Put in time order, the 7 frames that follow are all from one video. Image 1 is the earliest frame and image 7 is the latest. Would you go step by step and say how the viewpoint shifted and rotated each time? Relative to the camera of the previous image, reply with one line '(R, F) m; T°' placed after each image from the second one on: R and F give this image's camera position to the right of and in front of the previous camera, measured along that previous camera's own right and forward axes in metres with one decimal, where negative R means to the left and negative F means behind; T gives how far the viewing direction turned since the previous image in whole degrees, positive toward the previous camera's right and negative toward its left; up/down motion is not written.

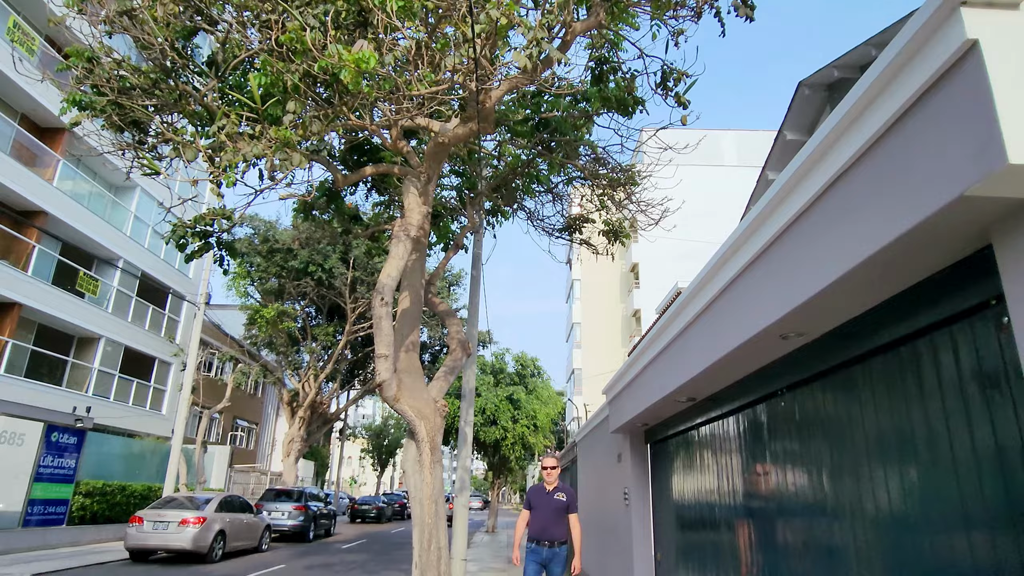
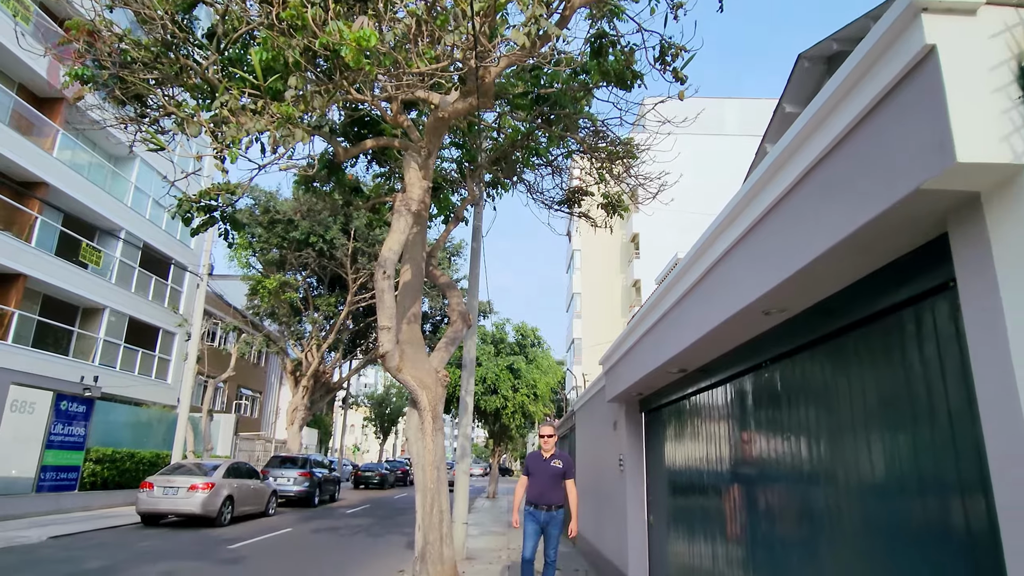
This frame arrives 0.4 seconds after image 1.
(0.0, -0.2) m; 0°
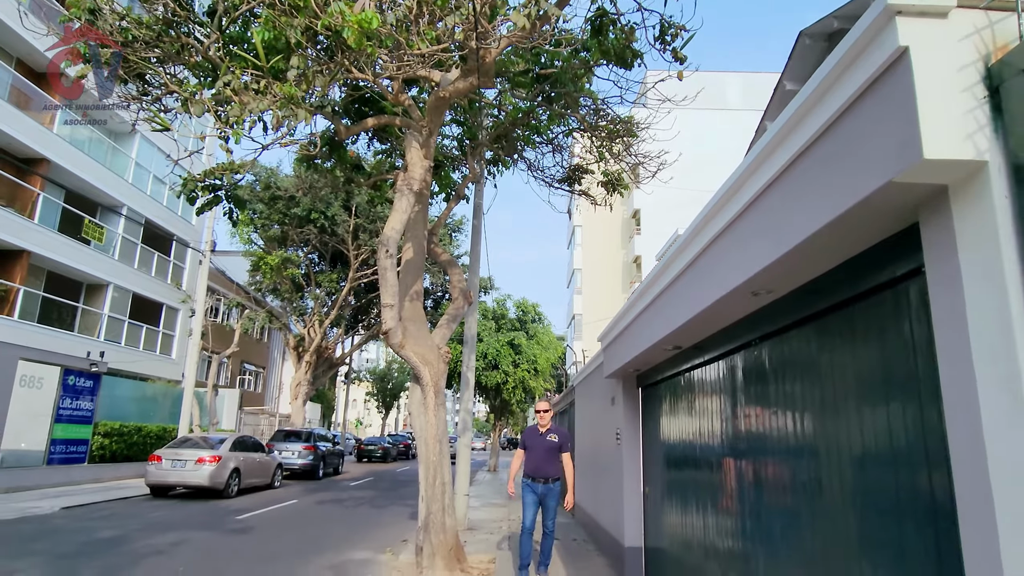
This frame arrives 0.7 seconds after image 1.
(0.0, -0.1) m; 0°
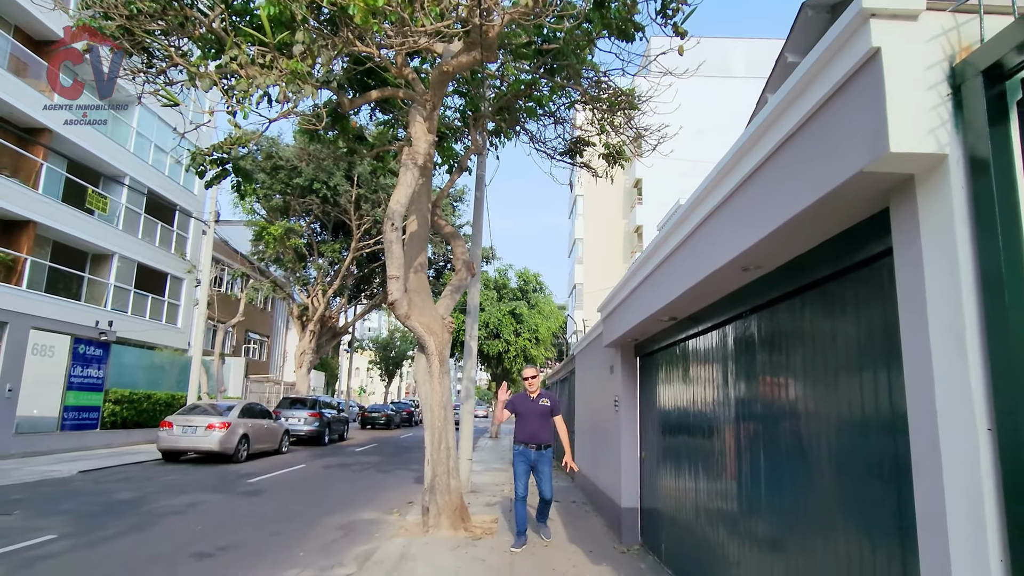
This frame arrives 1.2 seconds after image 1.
(0.0, -0.2) m; 0°
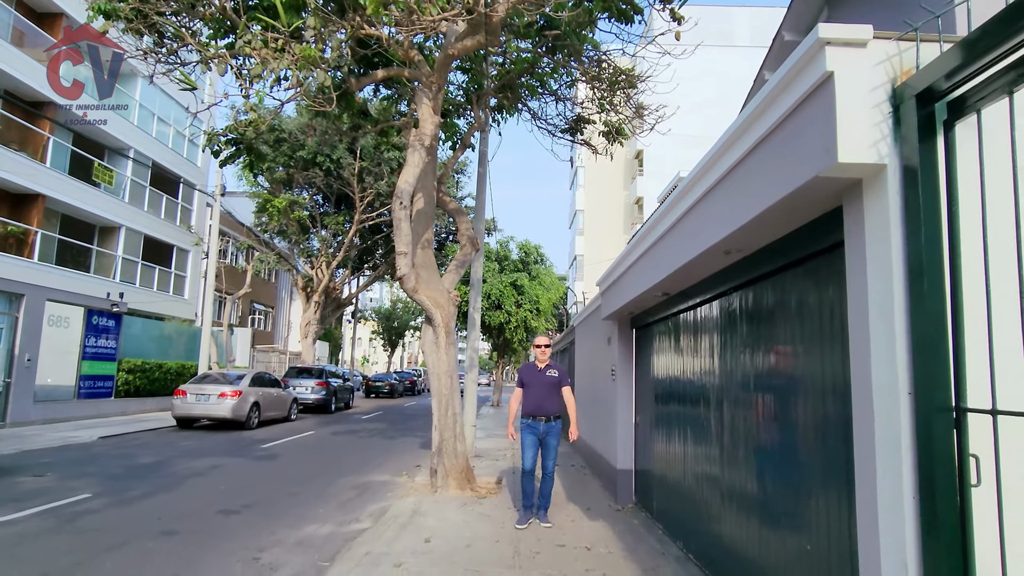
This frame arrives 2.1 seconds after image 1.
(0.0, -0.4) m; 0°
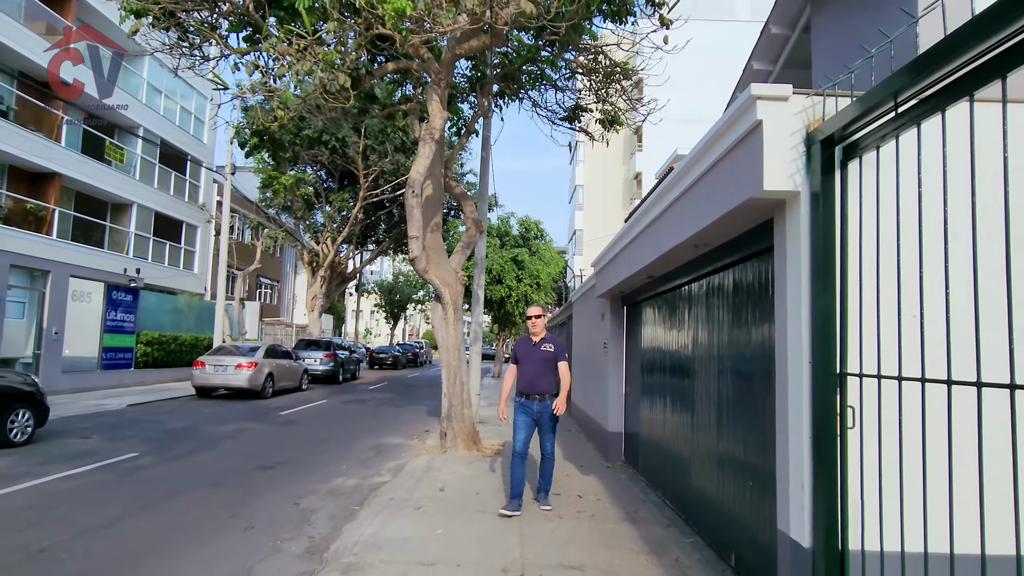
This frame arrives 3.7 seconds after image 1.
(0.0, -0.7) m; 0°
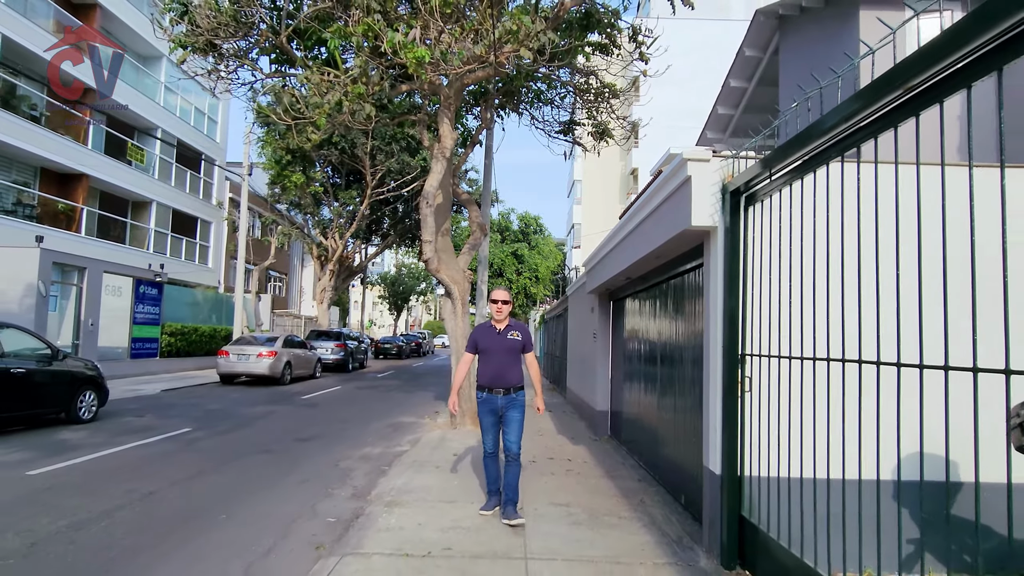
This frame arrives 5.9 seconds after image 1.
(0.0, -1.2) m; 0°
